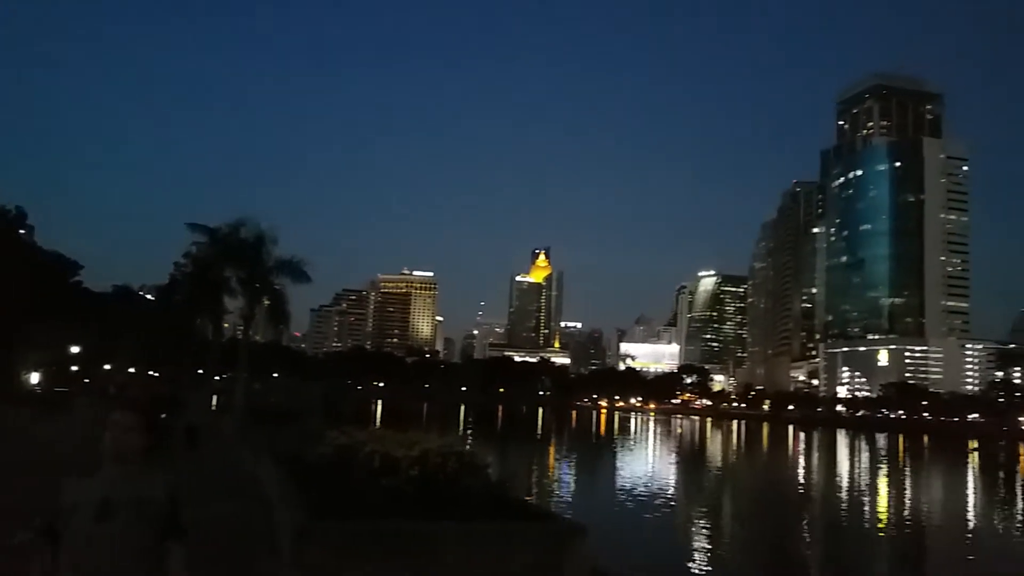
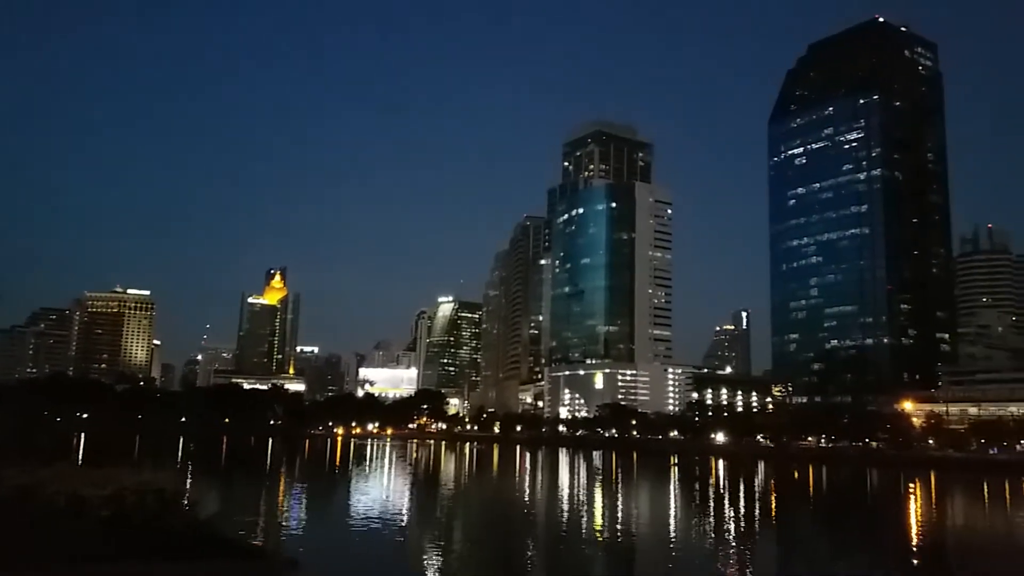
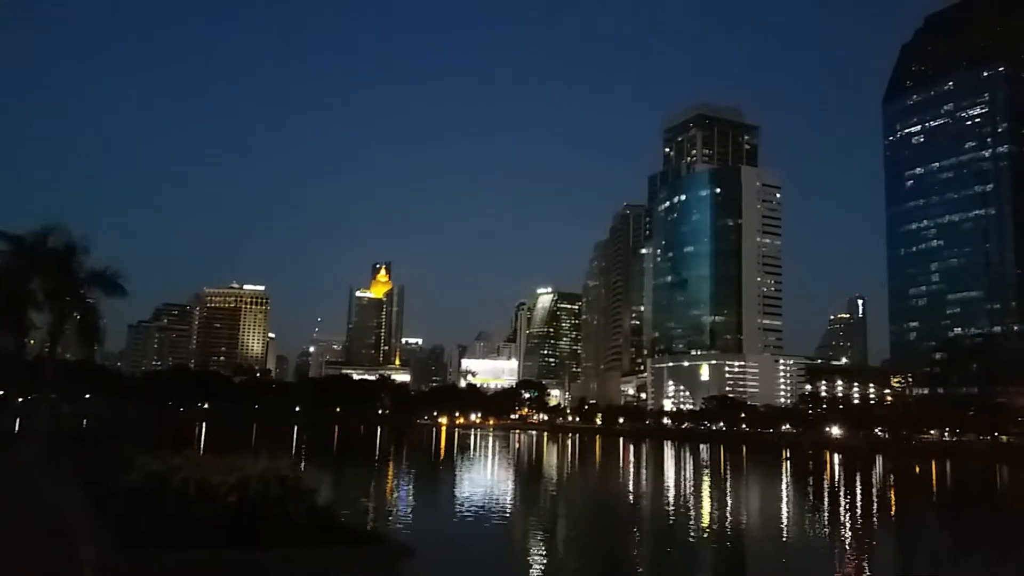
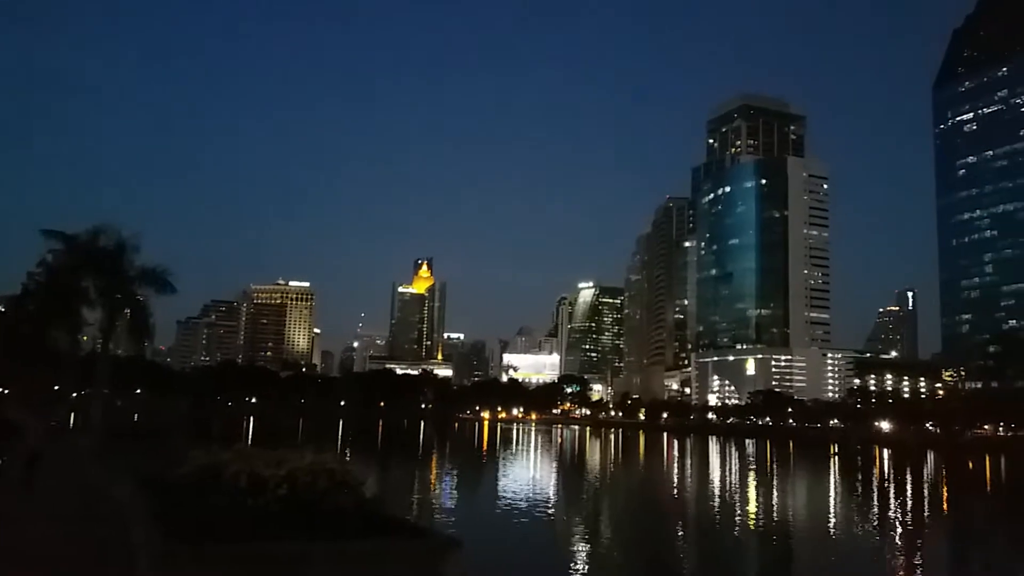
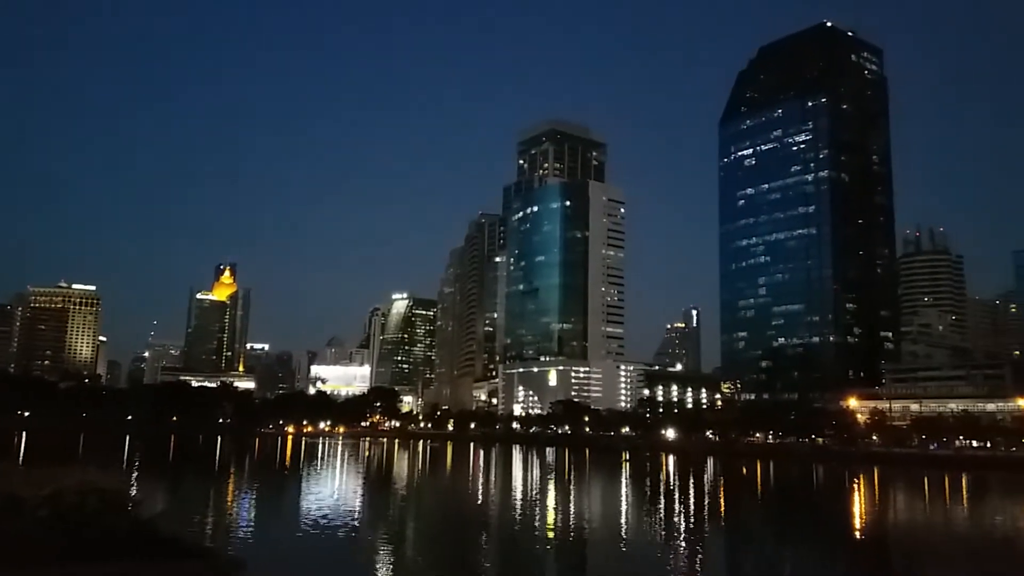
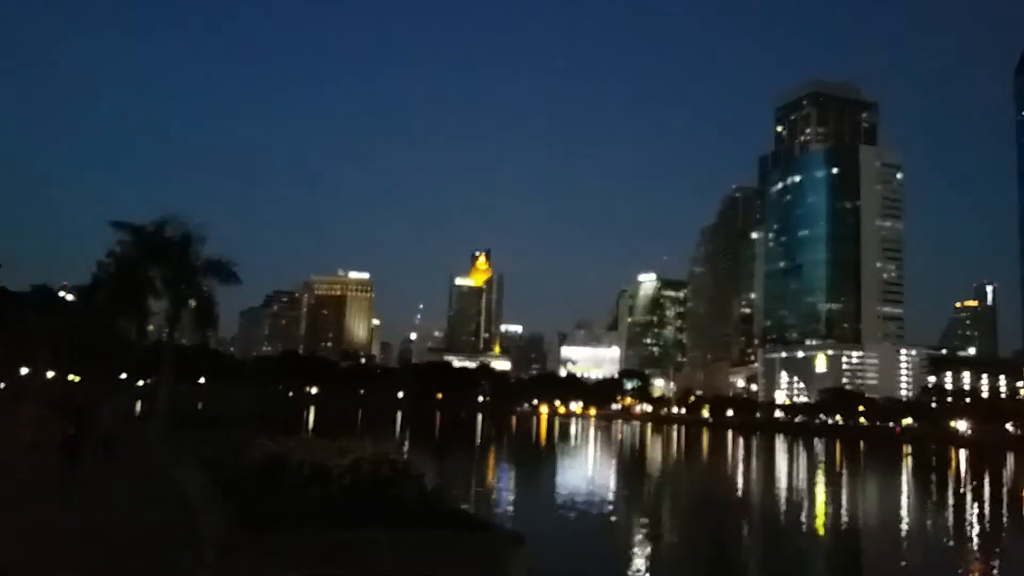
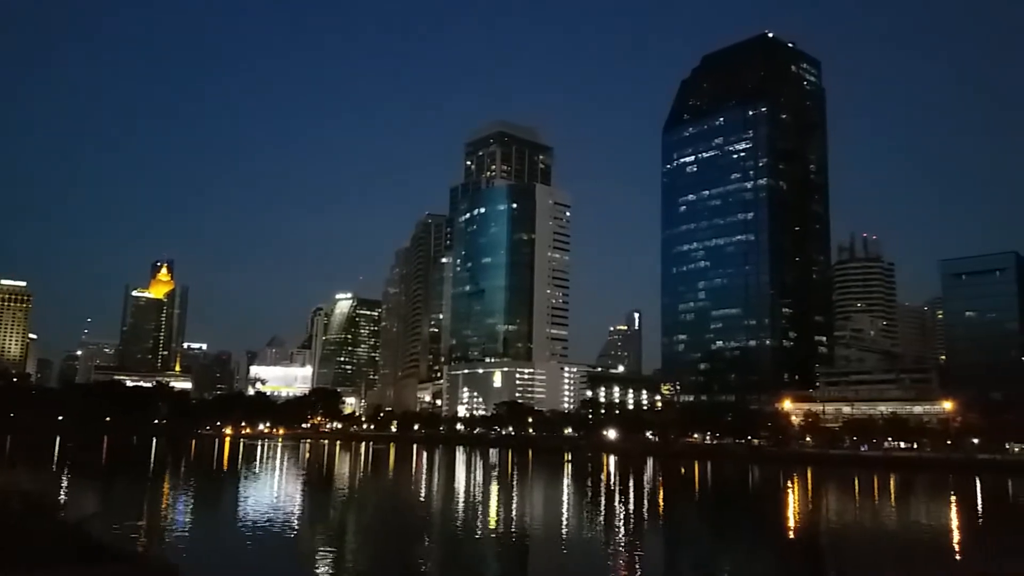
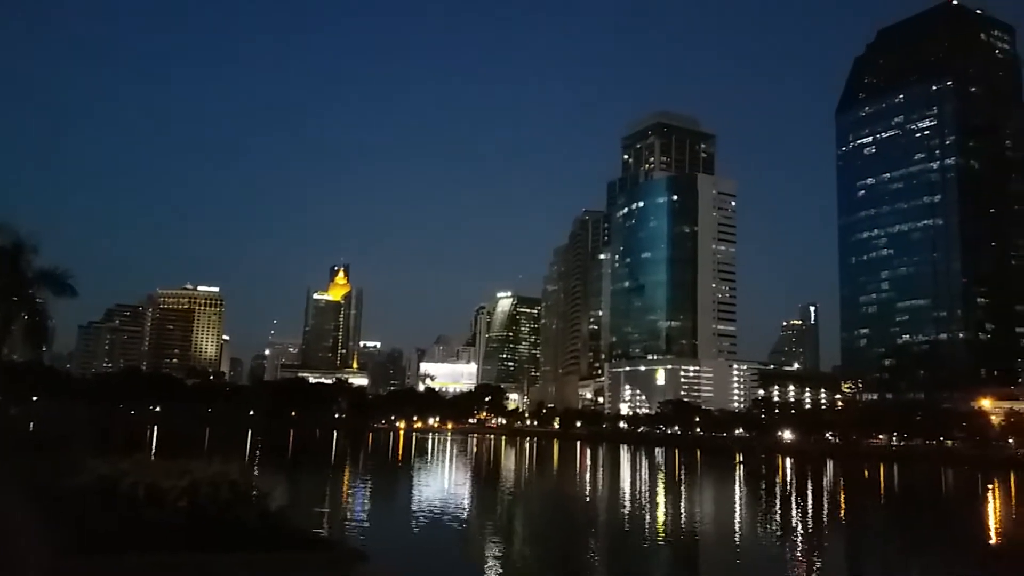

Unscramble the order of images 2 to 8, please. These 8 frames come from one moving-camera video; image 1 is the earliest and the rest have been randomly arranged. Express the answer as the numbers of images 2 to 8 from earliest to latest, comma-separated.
6, 4, 3, 8, 2, 5, 7
